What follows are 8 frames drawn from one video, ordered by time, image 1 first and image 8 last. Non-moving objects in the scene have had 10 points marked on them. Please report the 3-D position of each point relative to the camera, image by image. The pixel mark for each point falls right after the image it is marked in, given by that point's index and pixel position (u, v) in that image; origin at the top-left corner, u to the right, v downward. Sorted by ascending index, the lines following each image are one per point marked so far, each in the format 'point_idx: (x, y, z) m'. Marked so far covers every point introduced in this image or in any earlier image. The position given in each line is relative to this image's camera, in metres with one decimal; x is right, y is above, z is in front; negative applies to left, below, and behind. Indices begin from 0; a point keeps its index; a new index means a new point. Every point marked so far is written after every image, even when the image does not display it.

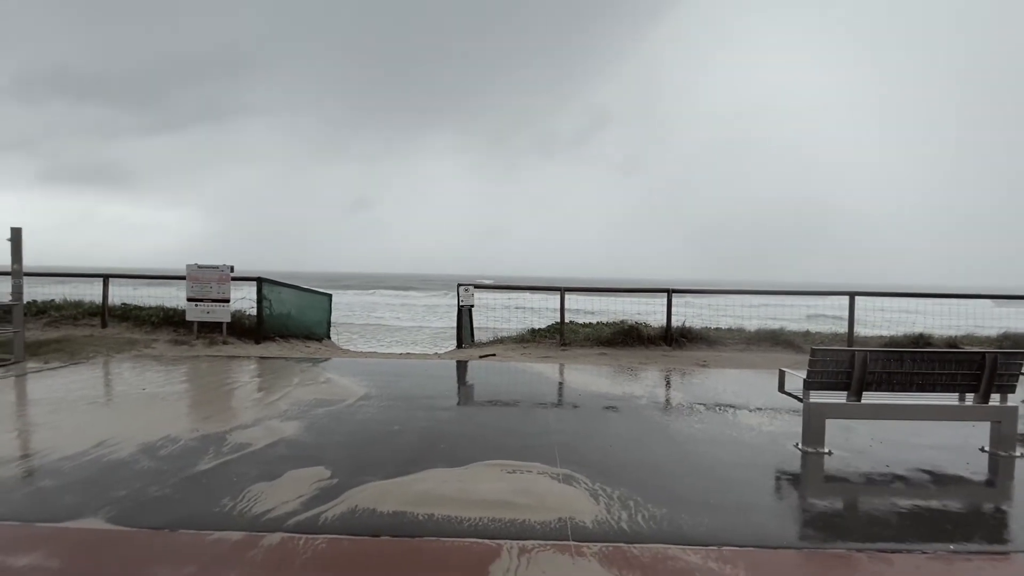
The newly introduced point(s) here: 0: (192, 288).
0: (-5.7, 0.0, +8.9) m
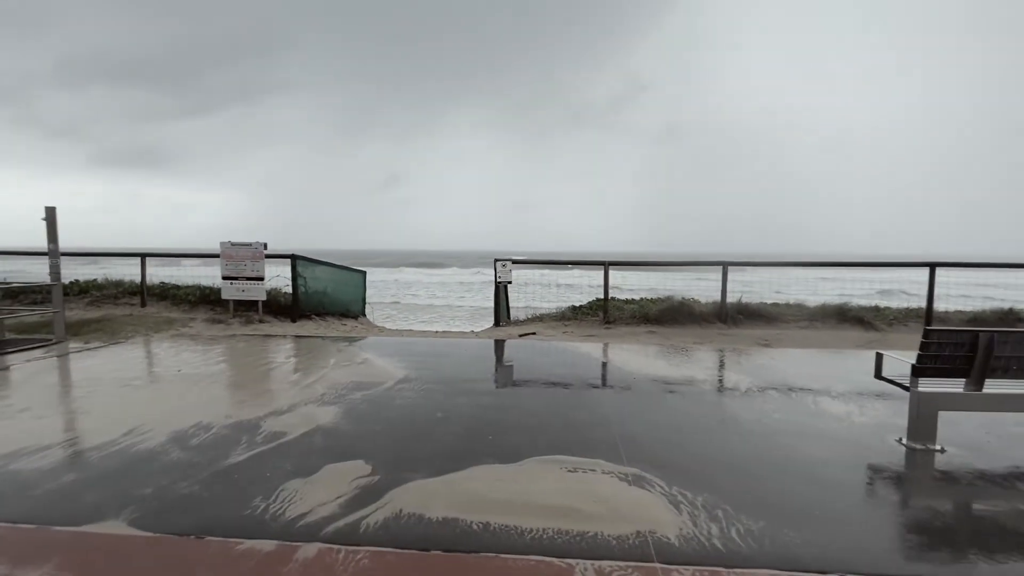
0: (-5.0, +0.4, +8.7) m
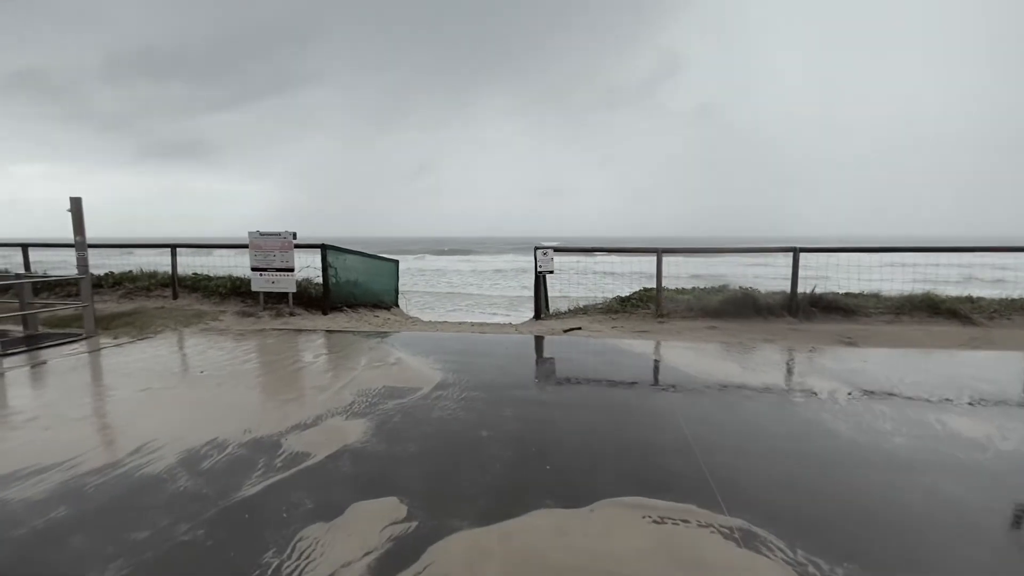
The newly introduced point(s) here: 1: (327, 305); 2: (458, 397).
0: (-4.3, +0.5, +8.3) m
1: (-3.3, -0.3, +8.7) m
2: (-0.5, -0.9, +4.2) m
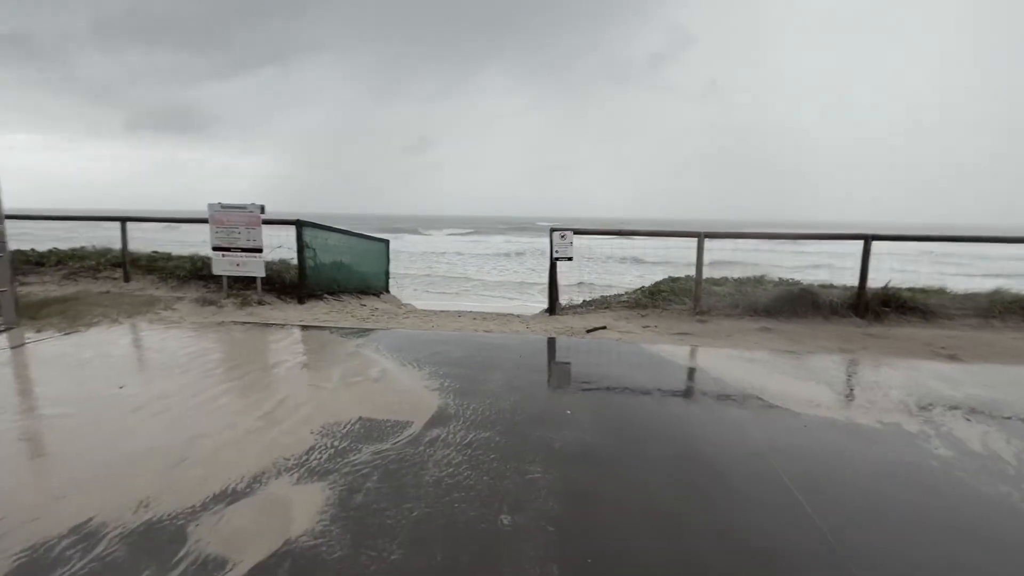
0: (-4.2, +0.8, +7.0) m
1: (-3.1, 0.0, +7.4) m
2: (-0.3, -0.9, +3.0) m
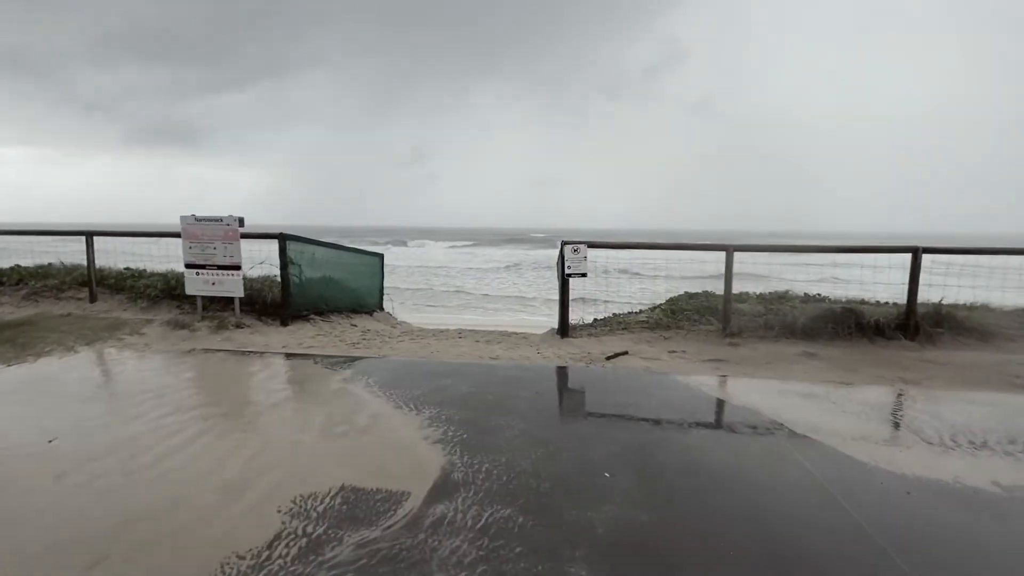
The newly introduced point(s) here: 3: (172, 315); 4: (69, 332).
0: (-4.1, +0.5, +6.3) m
1: (-3.0, -0.3, +6.7) m
2: (-0.2, -1.1, +2.3) m
3: (-4.5, -0.4, +6.6) m
4: (-5.4, -0.5, +6.0) m
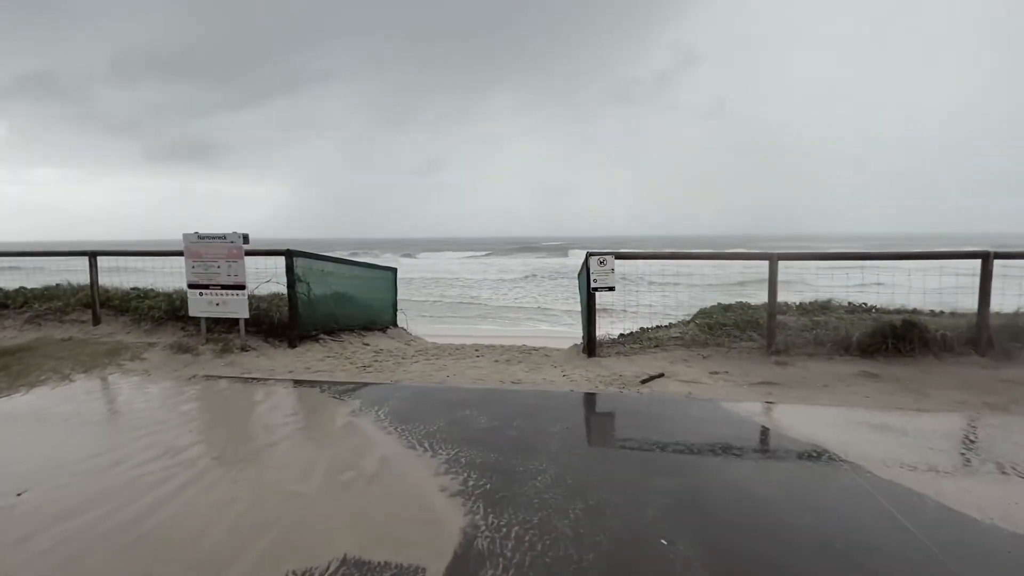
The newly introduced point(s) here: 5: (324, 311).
0: (-3.8, +0.2, +6.0) m
1: (-2.8, -0.6, +6.3) m
2: (0.0, -1.2, +1.8) m
3: (-4.3, -0.6, +6.3) m
4: (-5.1, -0.8, +5.7) m
5: (-2.6, -0.3, +6.8) m
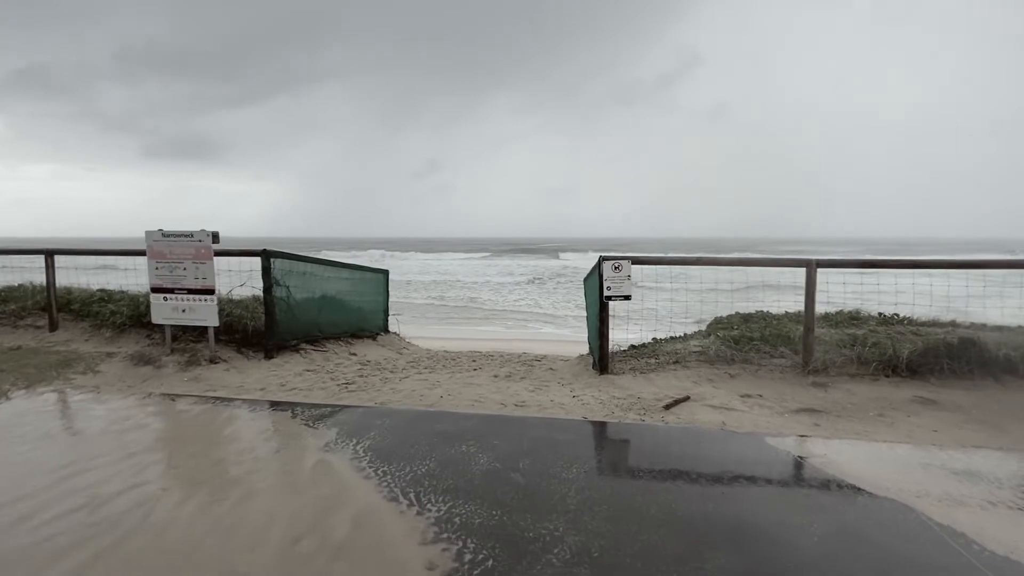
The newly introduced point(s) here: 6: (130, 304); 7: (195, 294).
0: (-3.8, +0.2, +5.3) m
1: (-2.7, -0.6, +5.6) m
2: (0.0, -1.3, +1.2) m
3: (-4.2, -0.7, +5.6) m
4: (-5.1, -0.8, +5.0) m
5: (-2.6, -0.4, +6.1) m
6: (-4.9, -0.2, +6.3) m
7: (-3.4, -0.1, +5.3) m
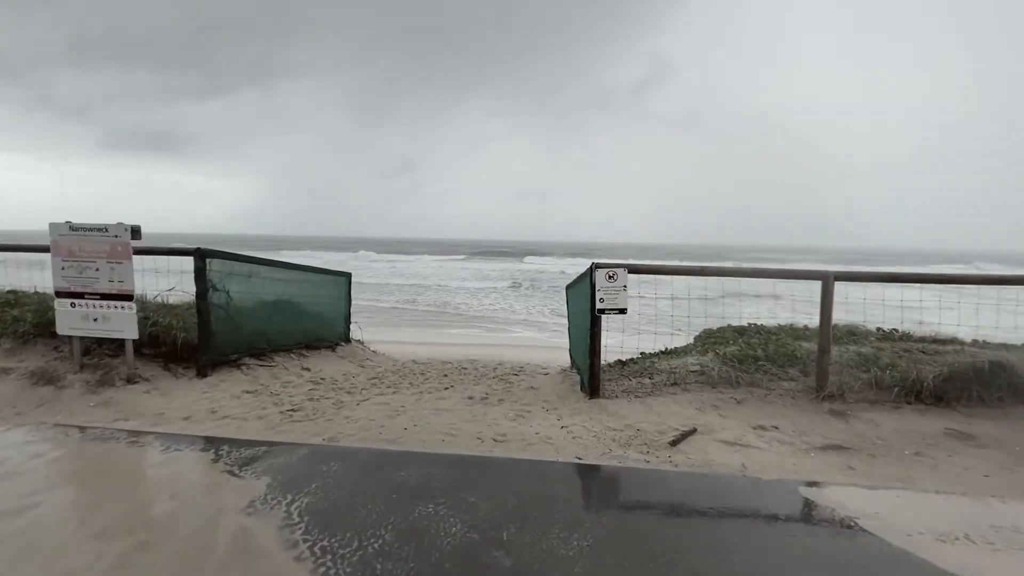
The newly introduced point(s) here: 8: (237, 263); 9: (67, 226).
0: (-4.0, +0.2, +4.4) m
1: (-3.0, -0.7, +4.8) m
2: (+0.1, -1.4, +0.5) m
3: (-4.5, -0.7, +4.7) m
4: (-5.3, -0.9, +4.1) m
5: (-2.8, -0.4, +5.3) m
6: (-5.1, -0.2, +5.3) m
7: (-3.6, -0.1, +4.4) m
8: (-2.8, +0.2, +5.1) m
9: (-3.9, +0.5, +4.3) m
